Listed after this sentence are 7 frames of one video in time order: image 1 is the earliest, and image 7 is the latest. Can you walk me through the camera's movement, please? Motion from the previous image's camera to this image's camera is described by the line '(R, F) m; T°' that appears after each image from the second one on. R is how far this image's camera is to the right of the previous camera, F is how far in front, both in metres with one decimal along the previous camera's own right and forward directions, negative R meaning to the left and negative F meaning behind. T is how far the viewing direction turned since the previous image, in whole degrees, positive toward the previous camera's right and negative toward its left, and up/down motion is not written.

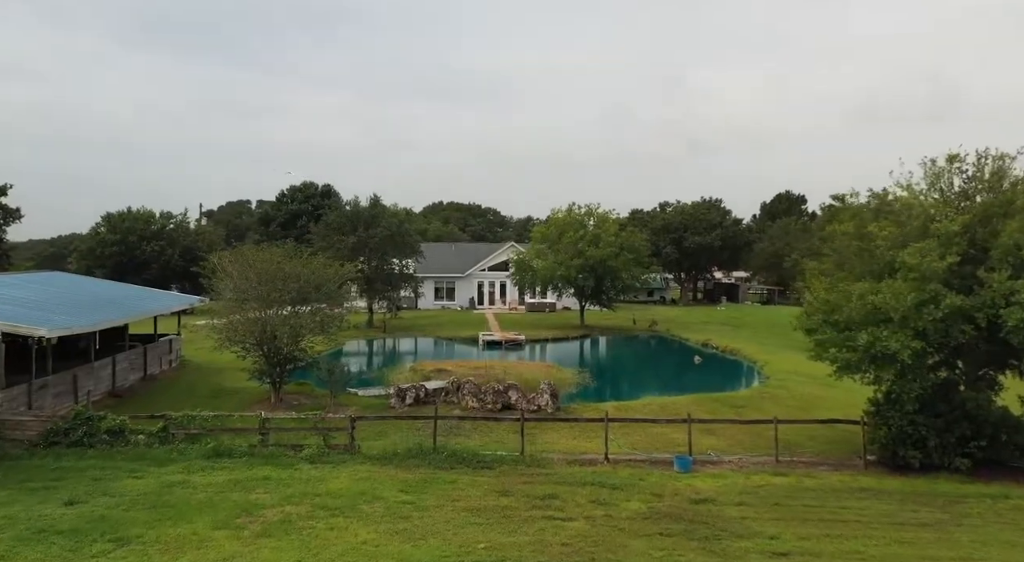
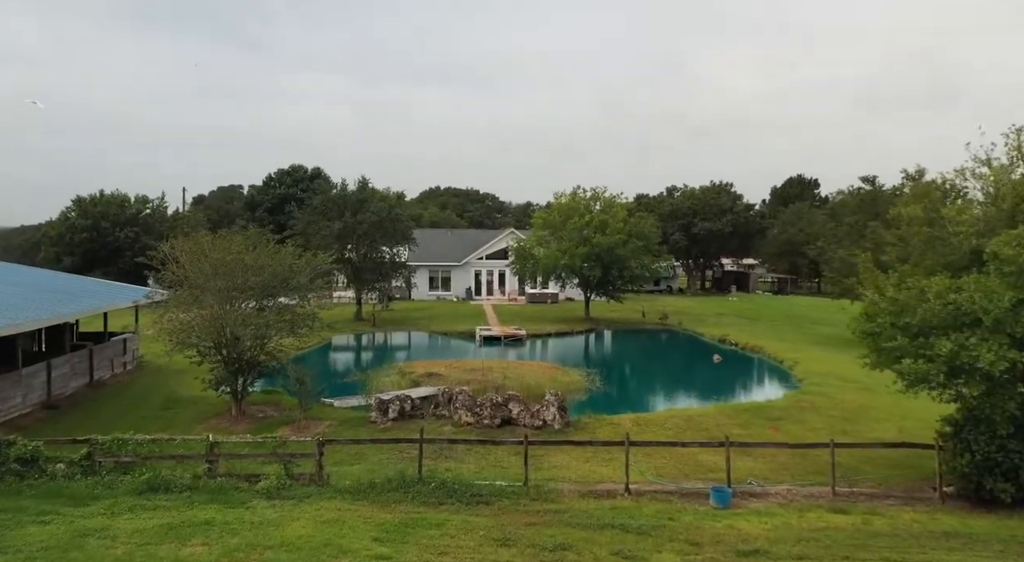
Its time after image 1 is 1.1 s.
(-0.1, +3.1) m; 0°
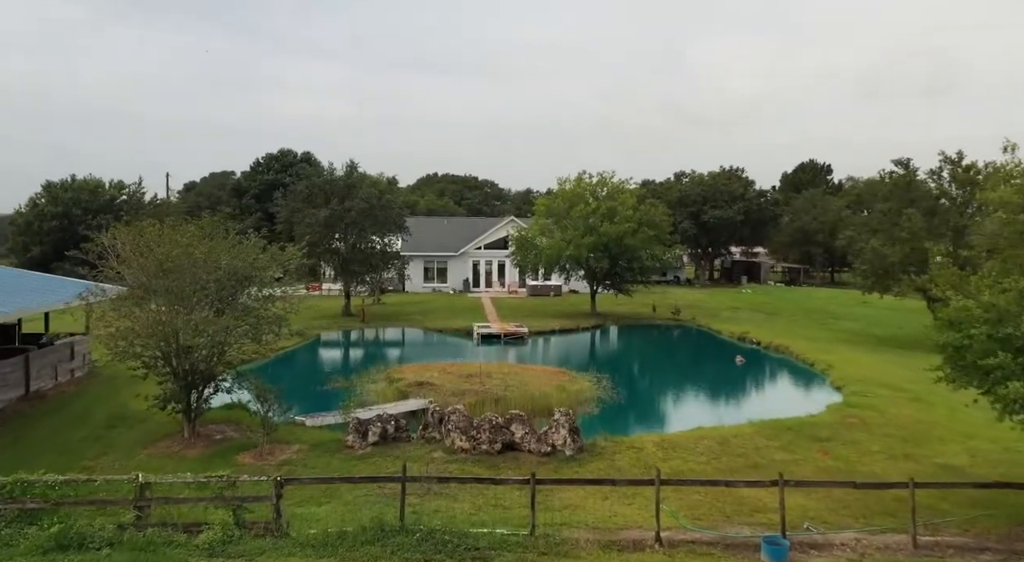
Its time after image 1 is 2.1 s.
(-0.1, +2.9) m; 0°
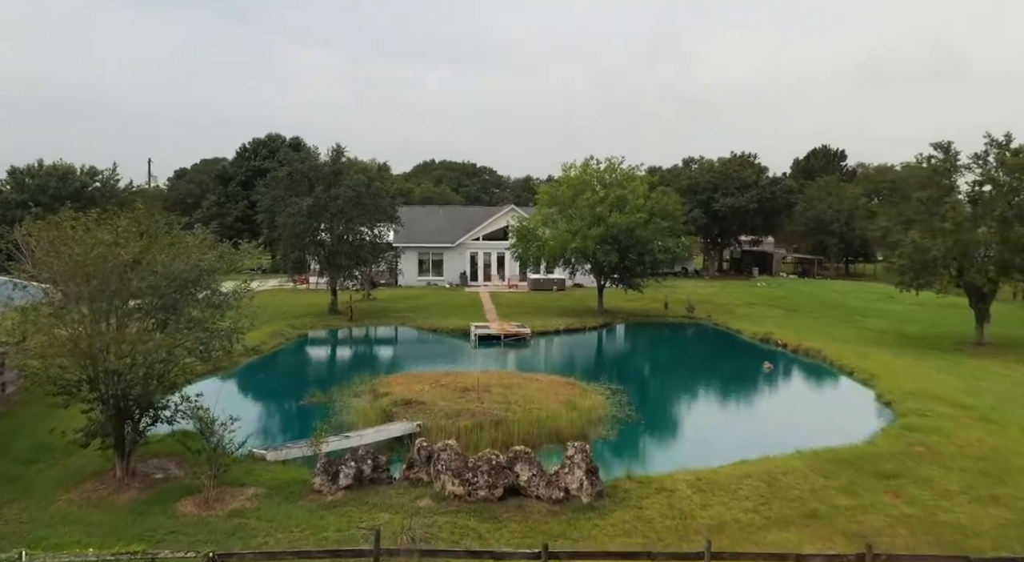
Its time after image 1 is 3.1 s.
(-0.1, +2.8) m; 0°
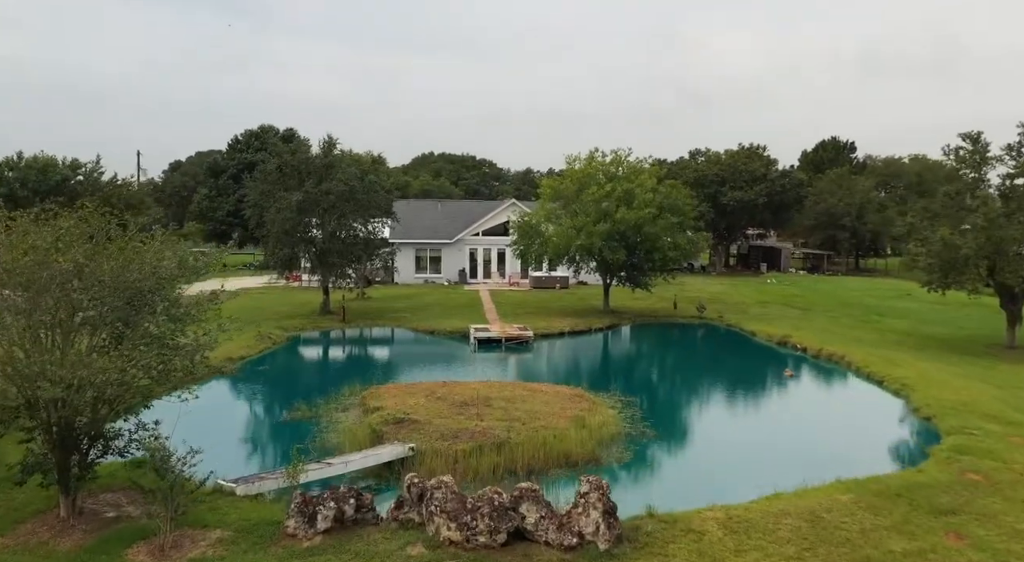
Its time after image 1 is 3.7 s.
(-0.1, +1.7) m; 0°
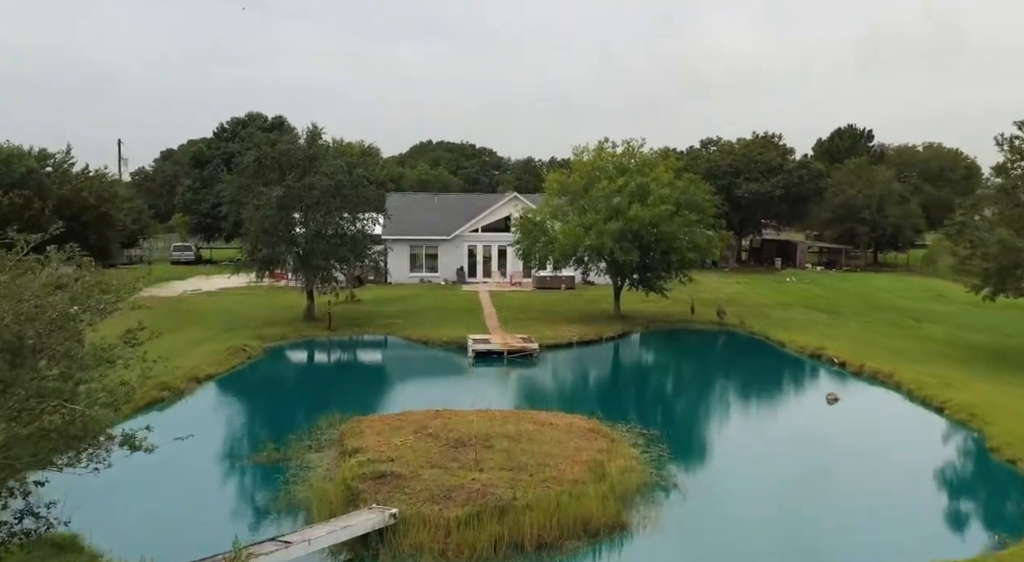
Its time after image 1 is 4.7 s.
(-0.1, +2.8) m; 0°
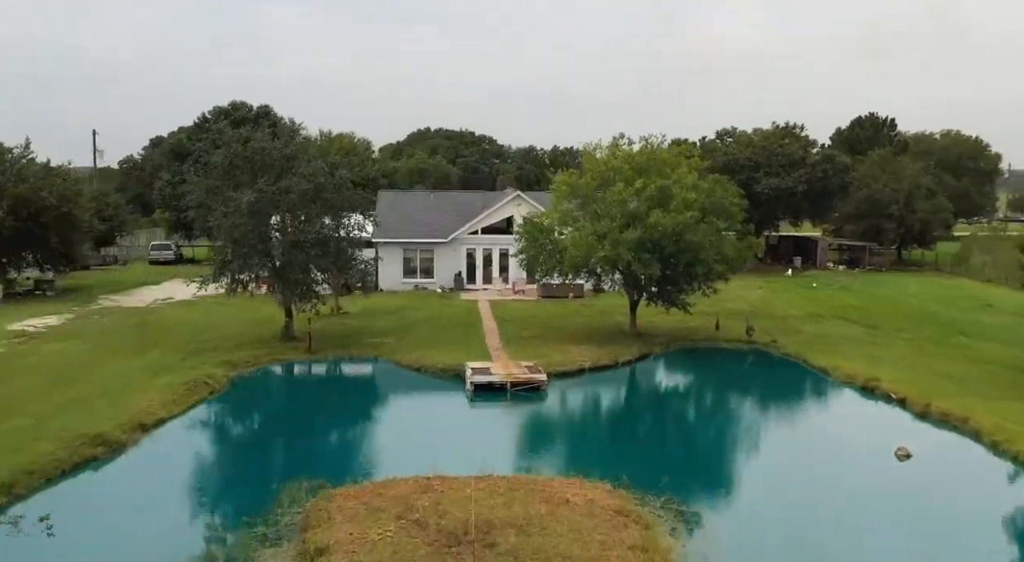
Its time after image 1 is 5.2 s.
(-0.1, +3.3) m; 0°
